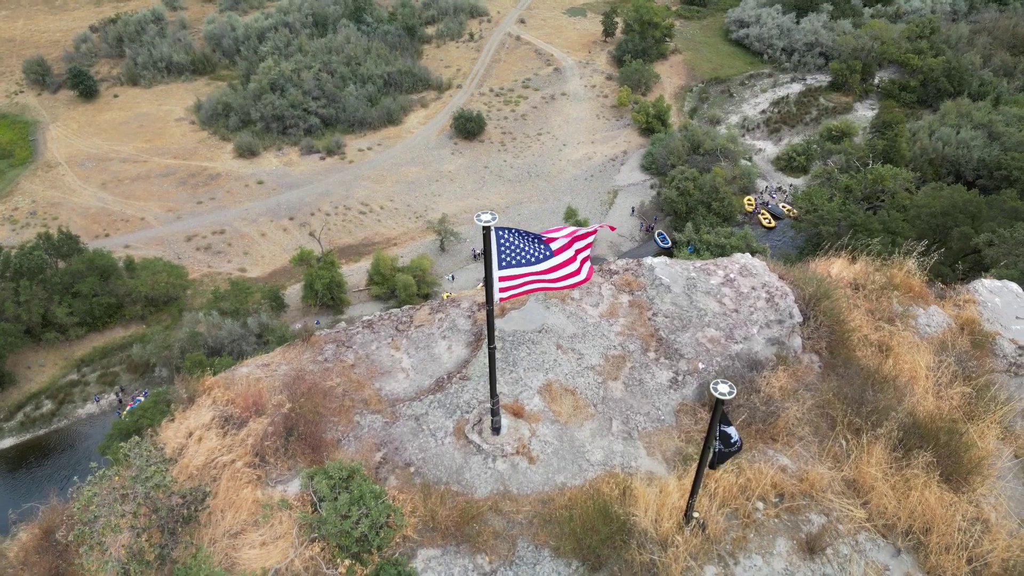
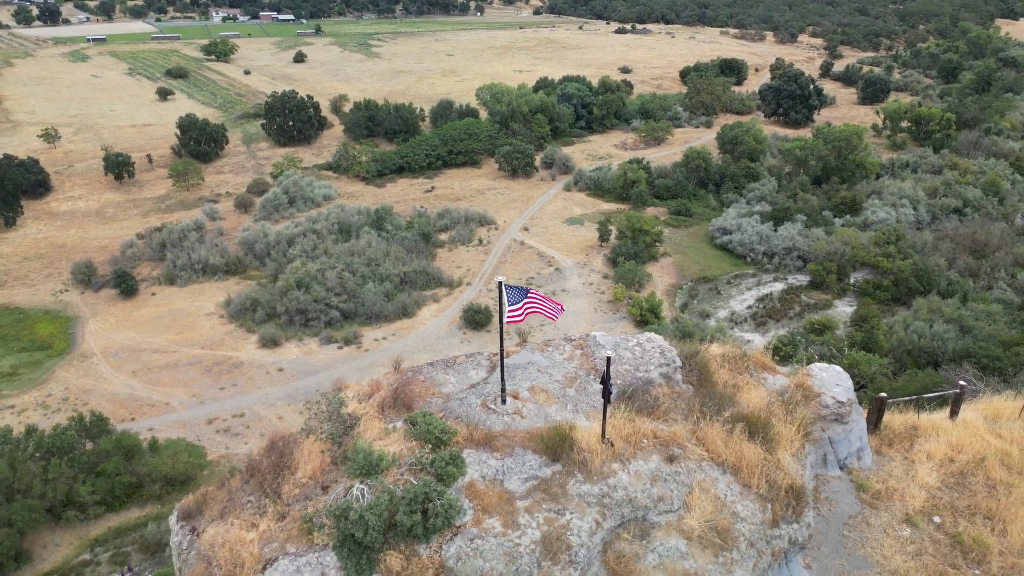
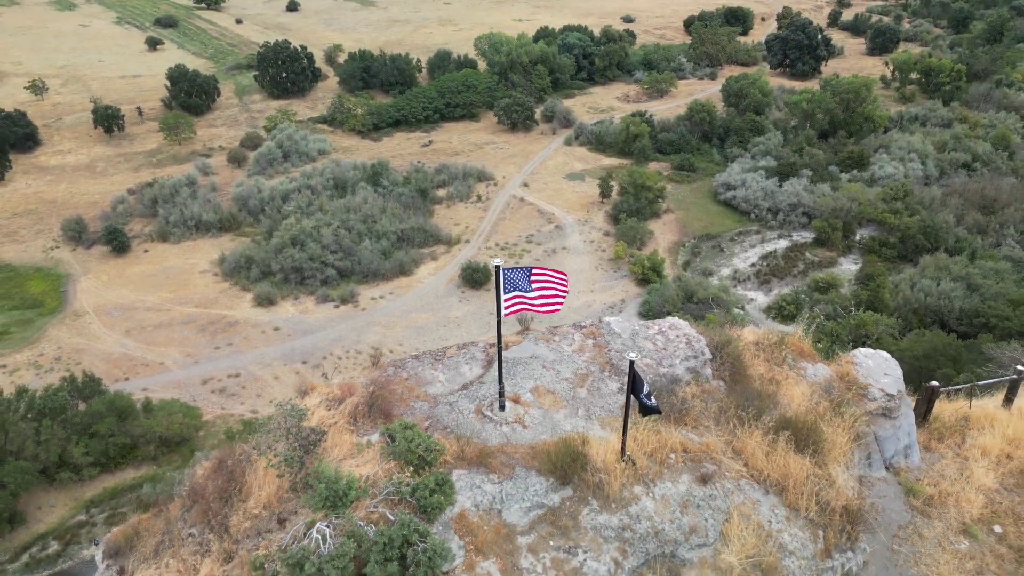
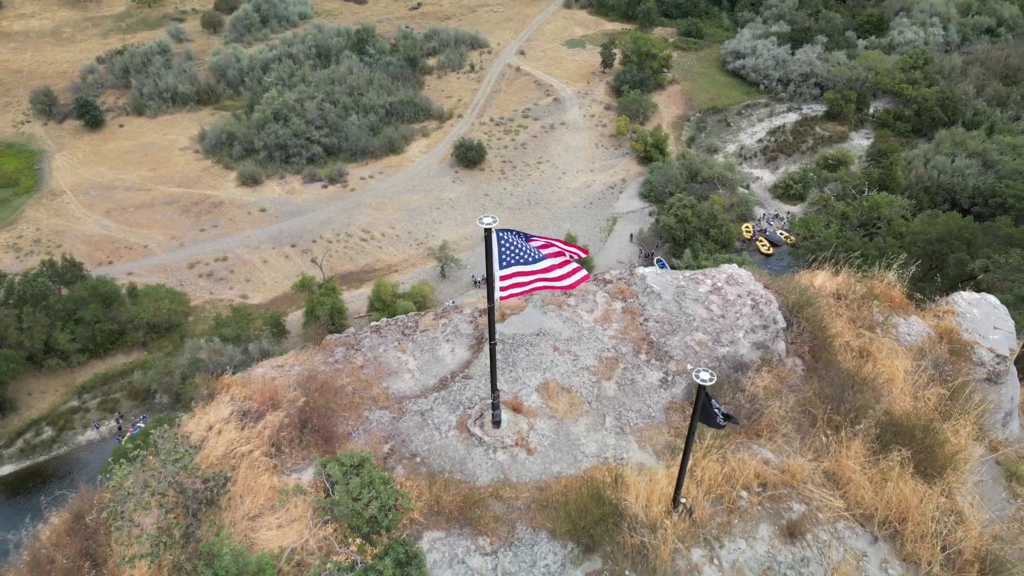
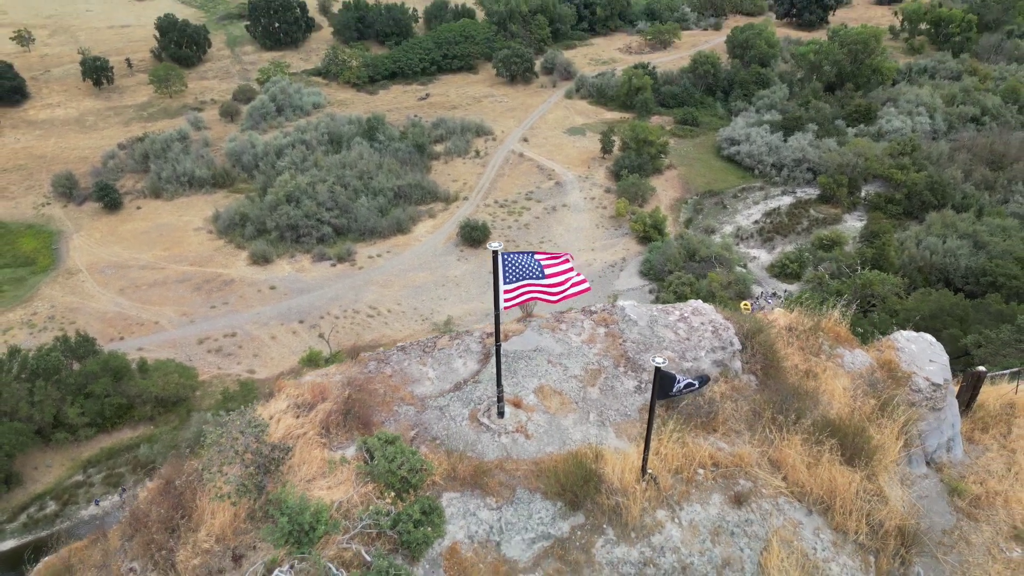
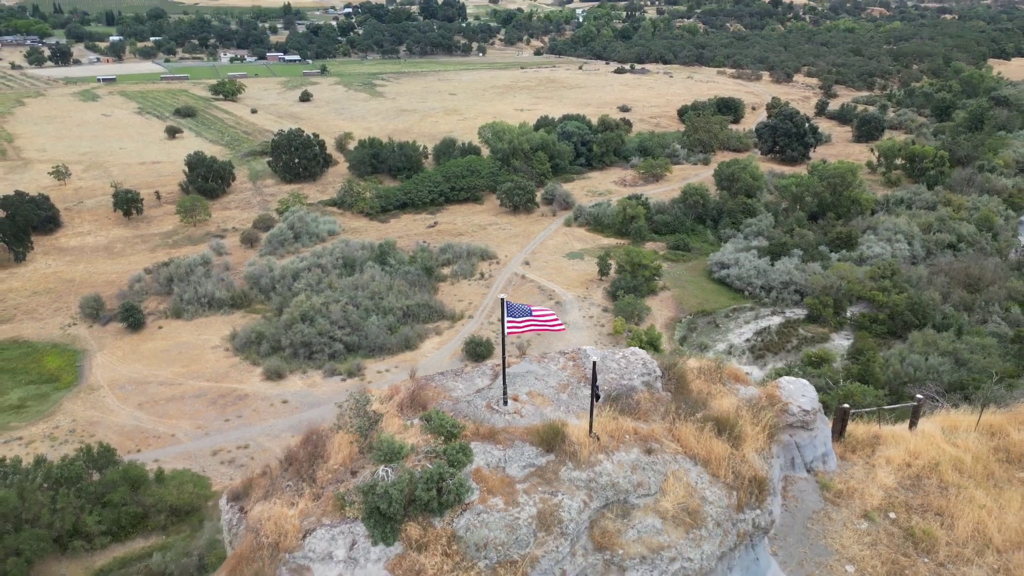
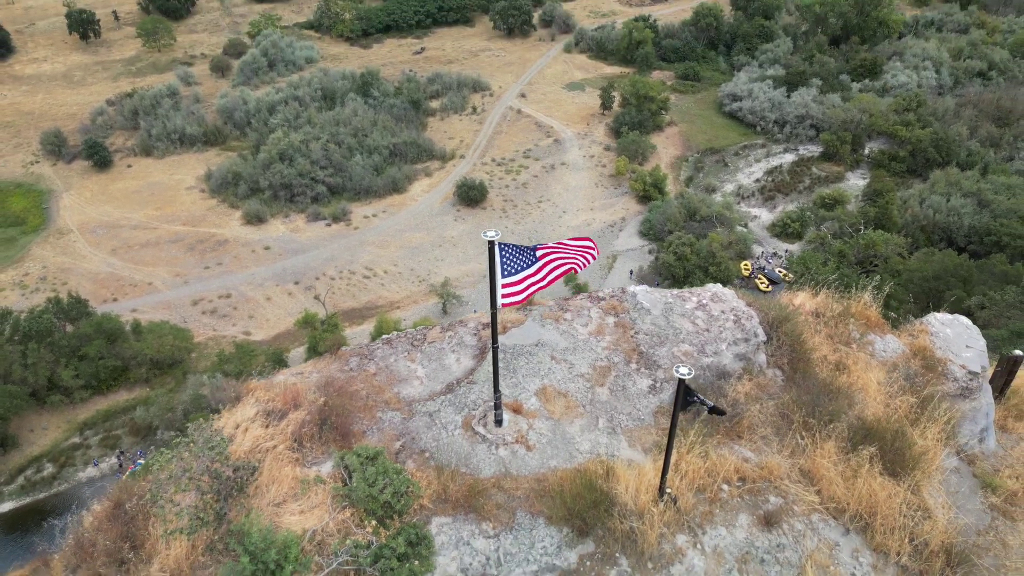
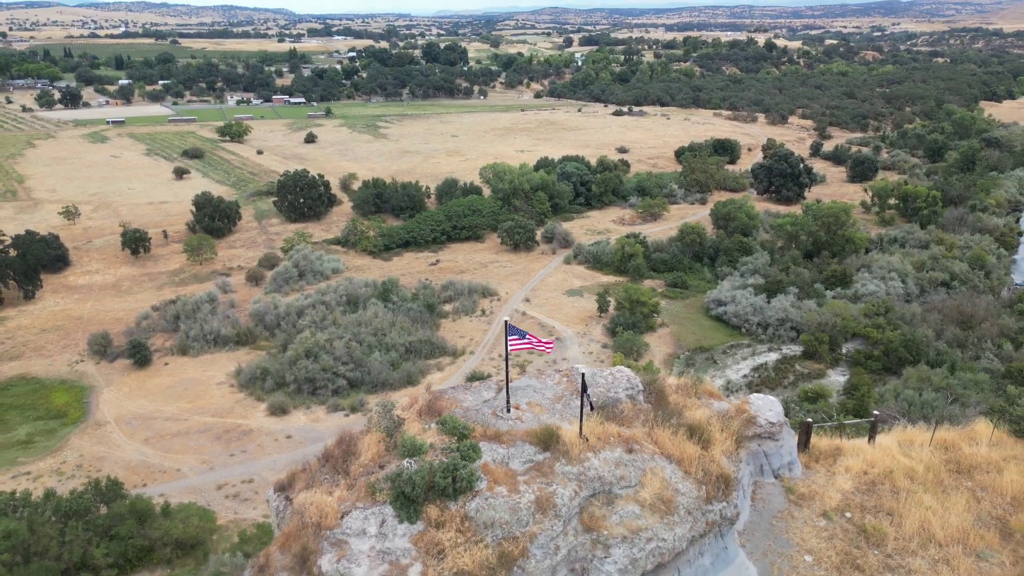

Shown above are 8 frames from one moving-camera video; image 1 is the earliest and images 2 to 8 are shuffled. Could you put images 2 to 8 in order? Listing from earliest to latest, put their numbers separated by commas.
4, 7, 5, 3, 2, 6, 8
